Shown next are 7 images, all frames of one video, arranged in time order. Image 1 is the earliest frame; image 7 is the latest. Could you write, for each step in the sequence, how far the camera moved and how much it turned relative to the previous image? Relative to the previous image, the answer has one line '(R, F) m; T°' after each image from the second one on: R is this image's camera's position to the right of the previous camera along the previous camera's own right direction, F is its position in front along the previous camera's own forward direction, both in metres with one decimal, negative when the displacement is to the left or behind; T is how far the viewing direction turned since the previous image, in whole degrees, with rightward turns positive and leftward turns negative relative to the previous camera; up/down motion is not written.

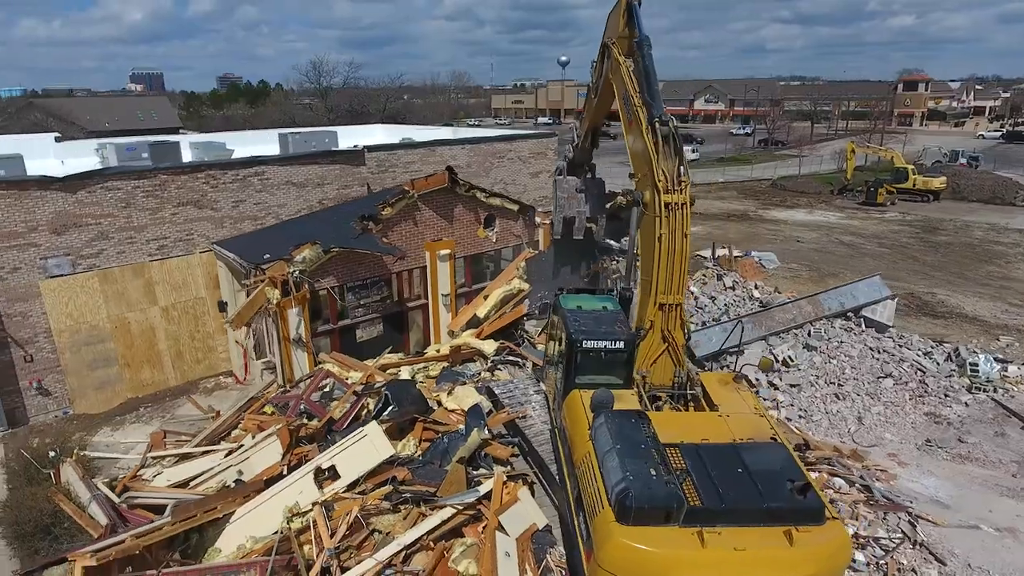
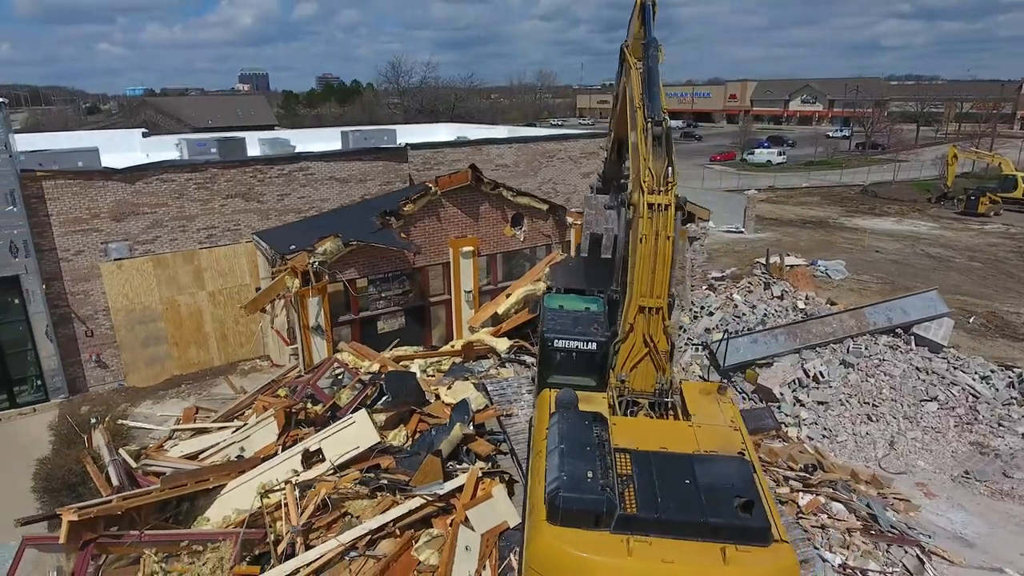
(+1.2, 0.0) m; -7°
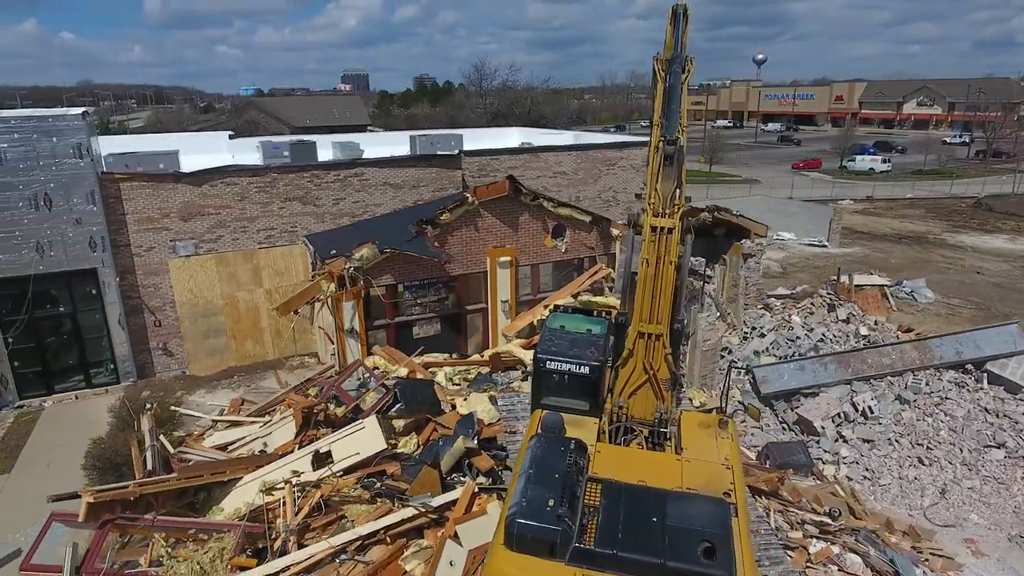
(+1.0, +0.1) m; -8°
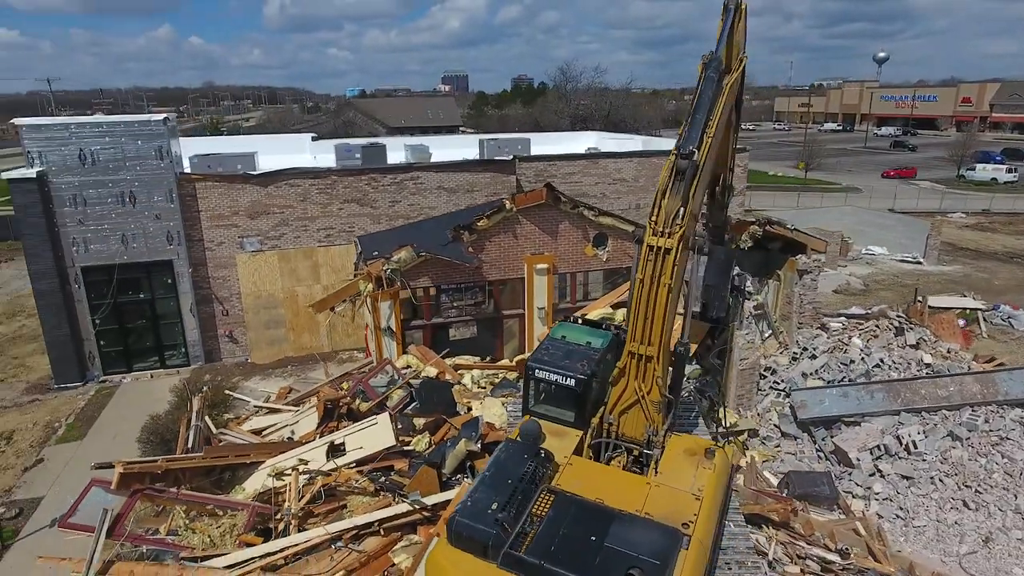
(+1.1, -0.1) m; -8°
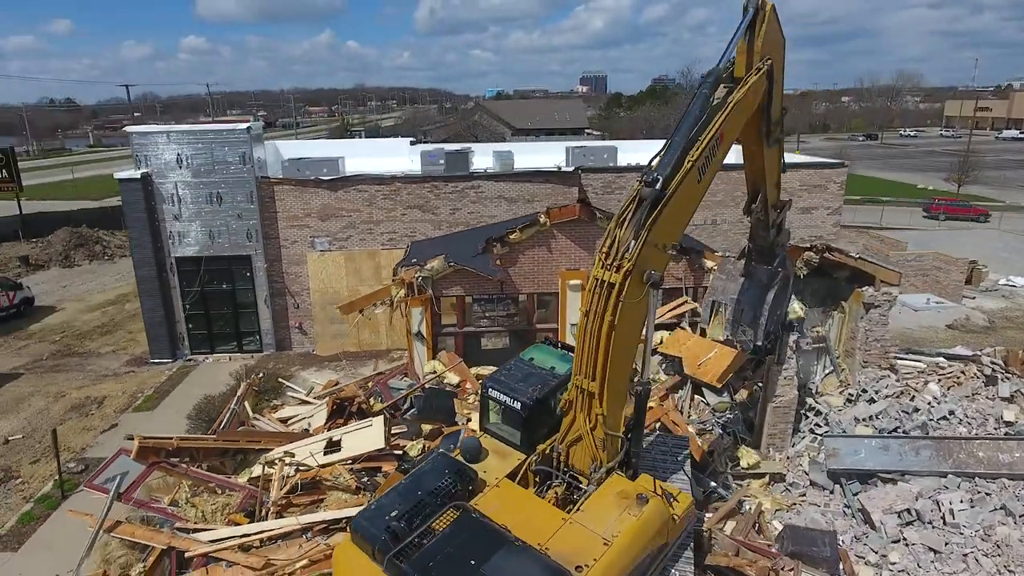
(+1.9, +0.1) m; -12°
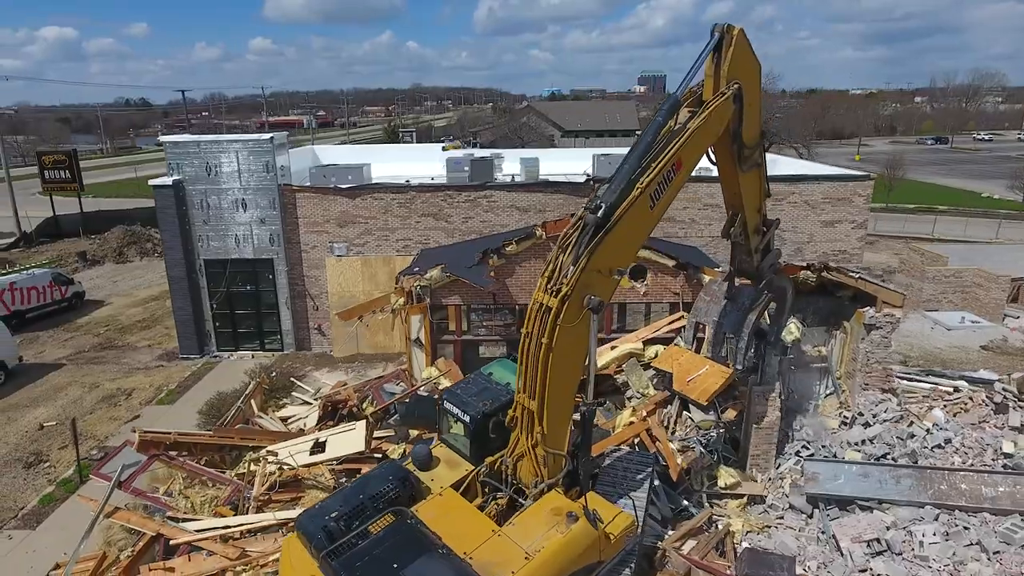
(+1.2, -0.3) m; -5°
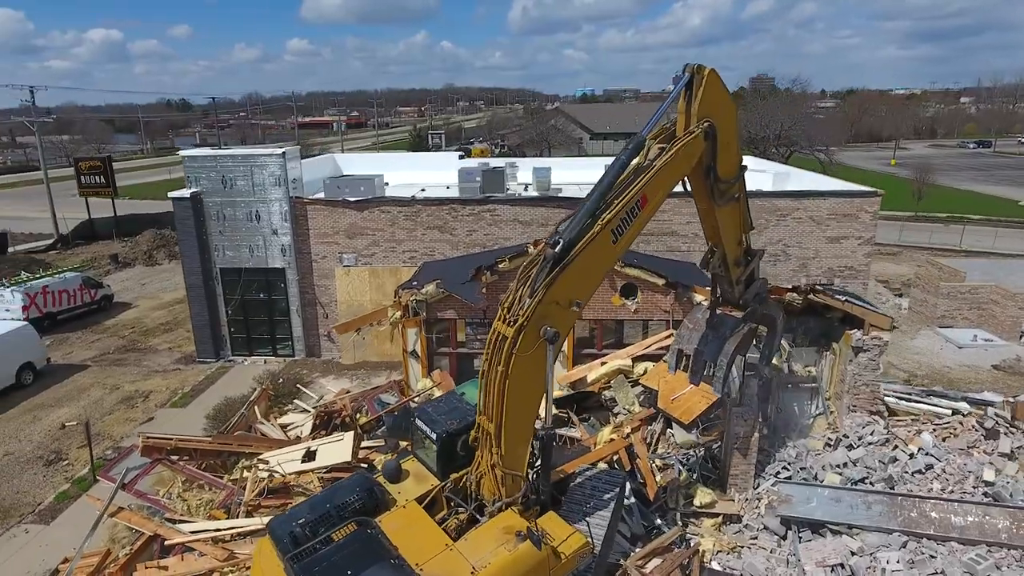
(+0.8, -0.4) m; -3°
